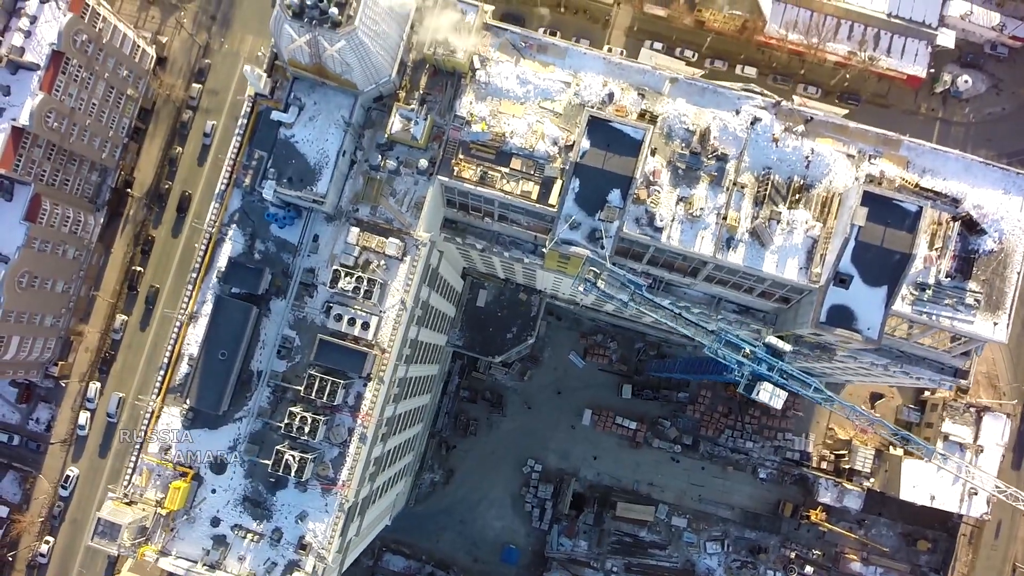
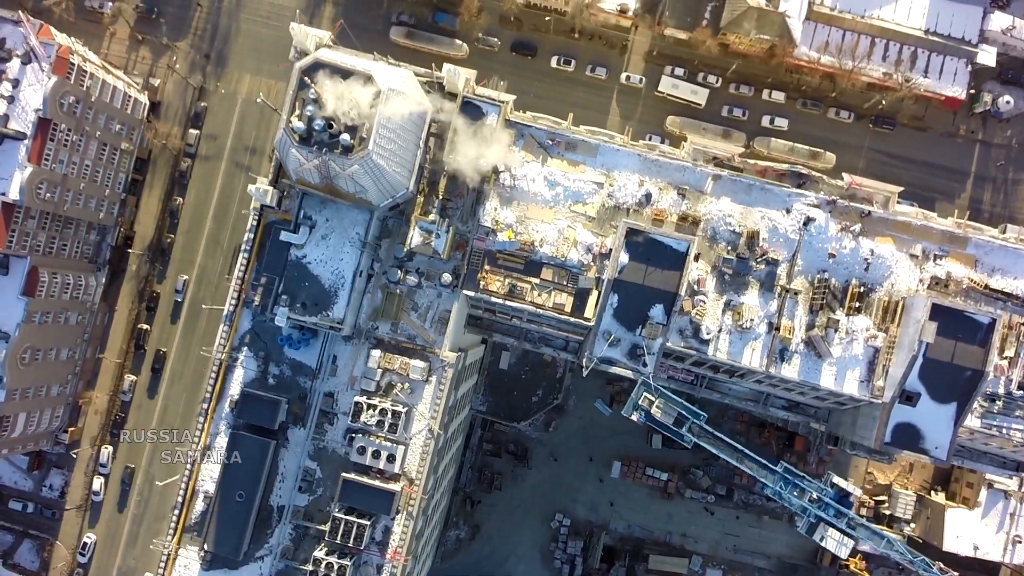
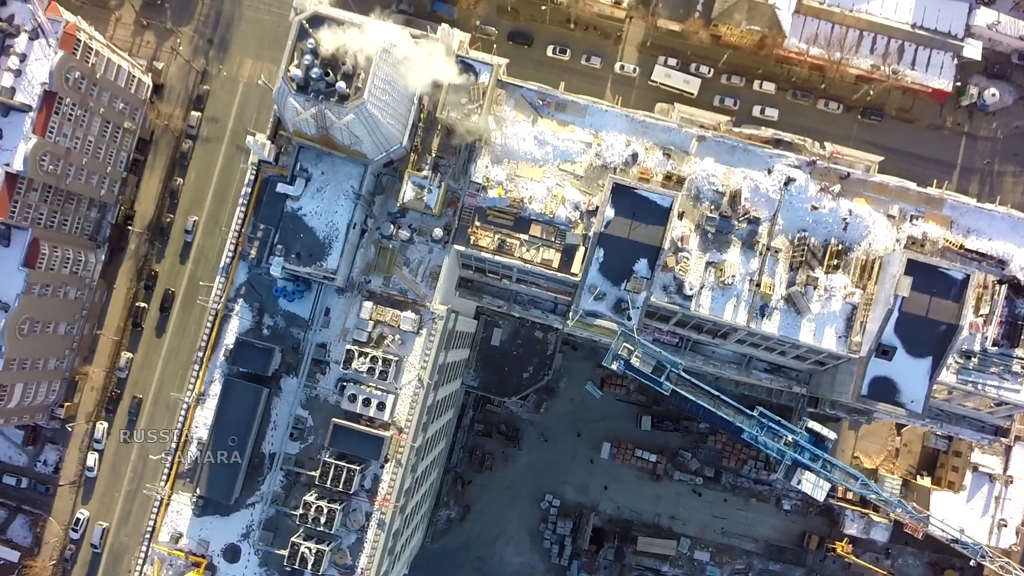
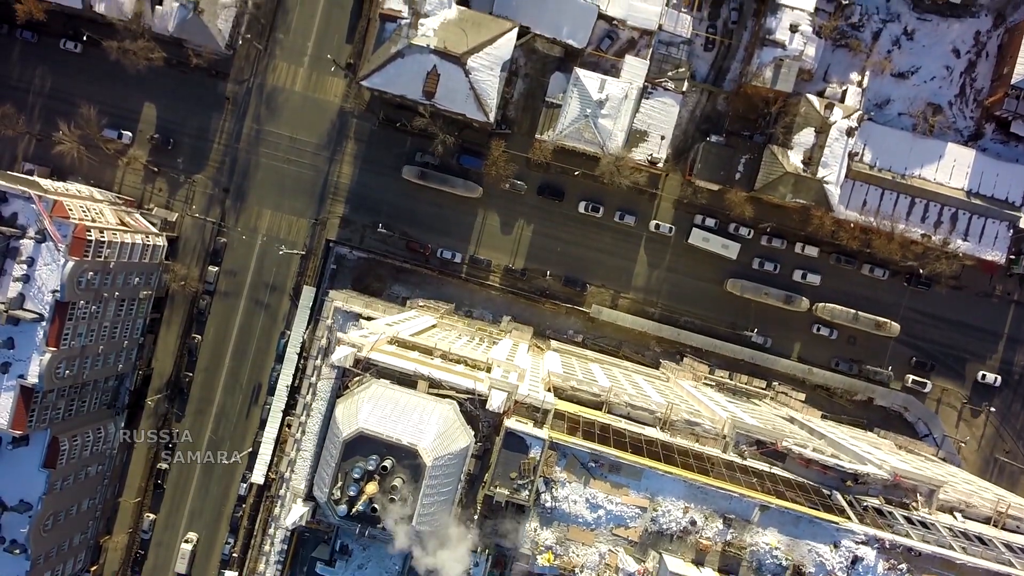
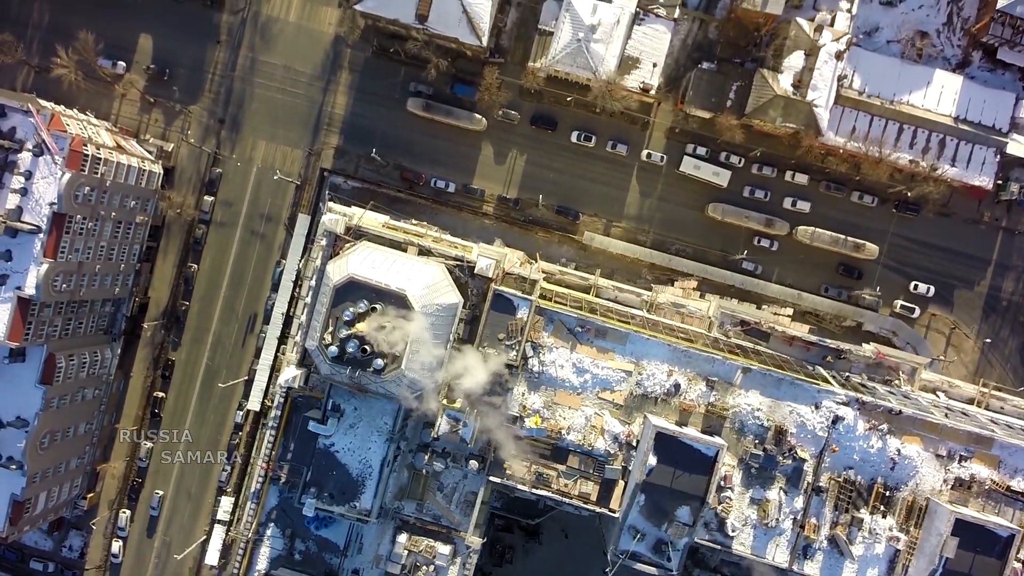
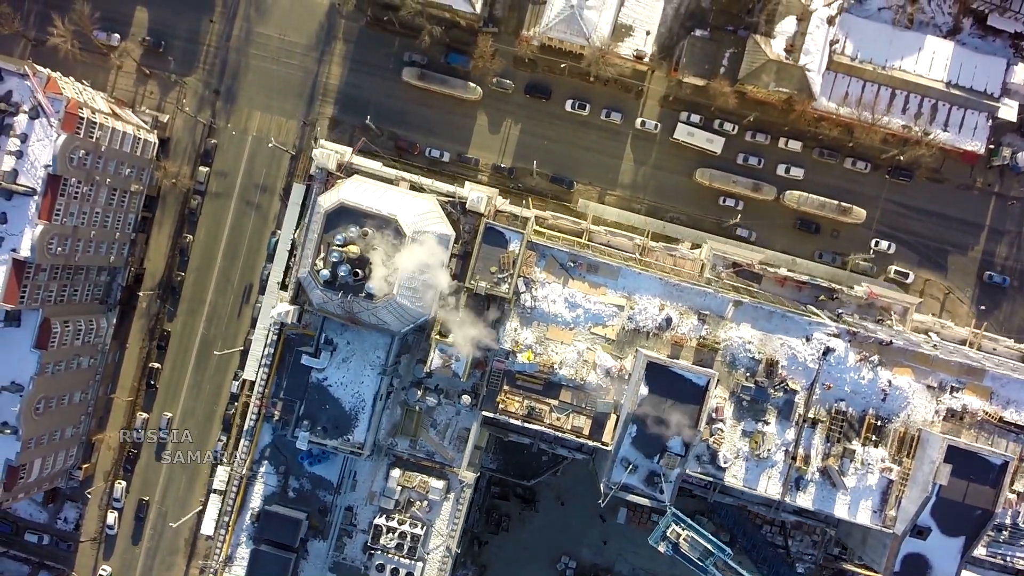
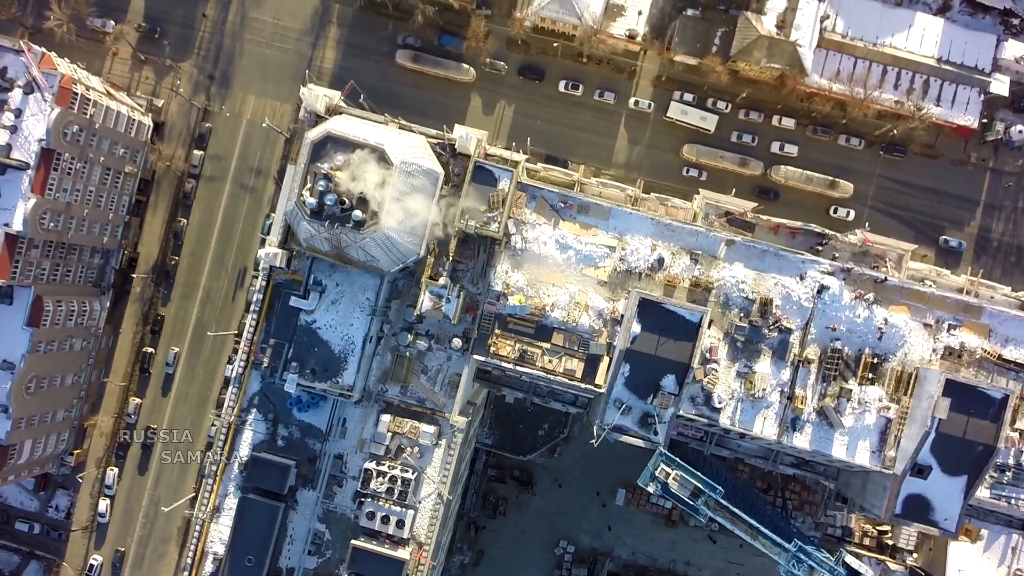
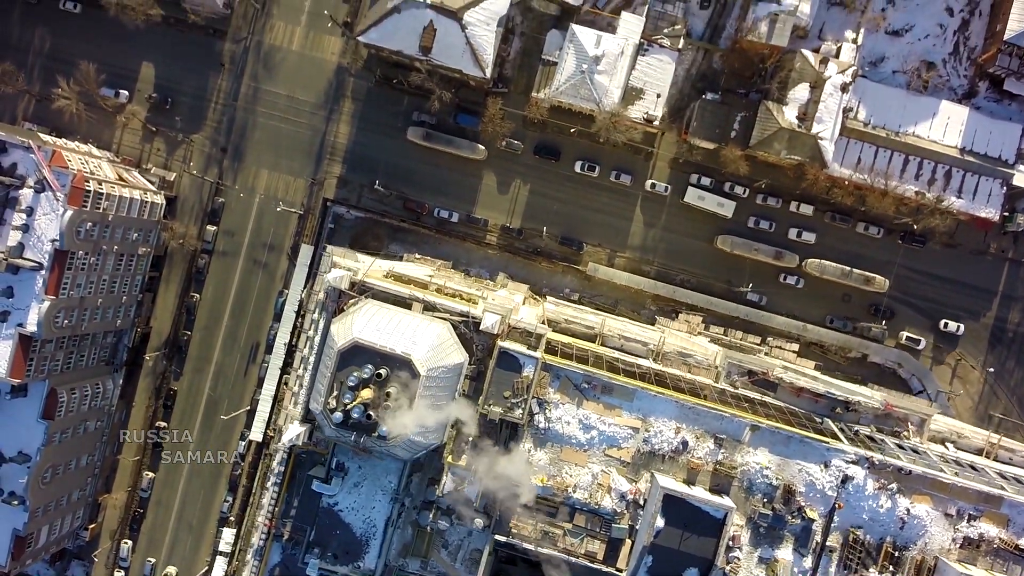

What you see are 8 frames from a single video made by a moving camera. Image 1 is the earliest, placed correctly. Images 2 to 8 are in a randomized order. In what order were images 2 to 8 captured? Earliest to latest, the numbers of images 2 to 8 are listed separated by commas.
3, 2, 7, 6, 5, 8, 4
